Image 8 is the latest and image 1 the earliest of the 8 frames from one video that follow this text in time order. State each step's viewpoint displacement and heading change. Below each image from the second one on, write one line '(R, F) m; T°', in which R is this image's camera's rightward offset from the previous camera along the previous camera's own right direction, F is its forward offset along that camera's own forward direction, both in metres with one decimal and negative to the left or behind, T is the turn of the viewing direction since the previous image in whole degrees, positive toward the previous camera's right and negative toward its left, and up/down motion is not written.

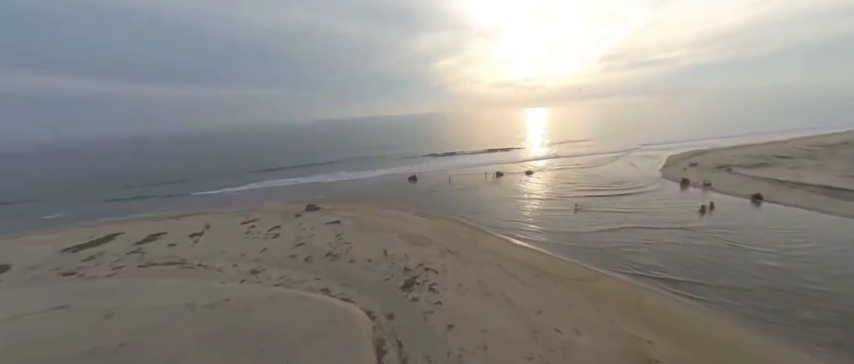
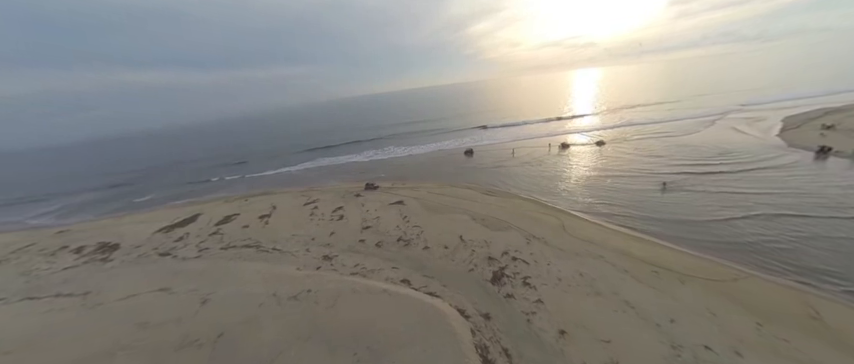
(-2.0, +1.3) m; -7°
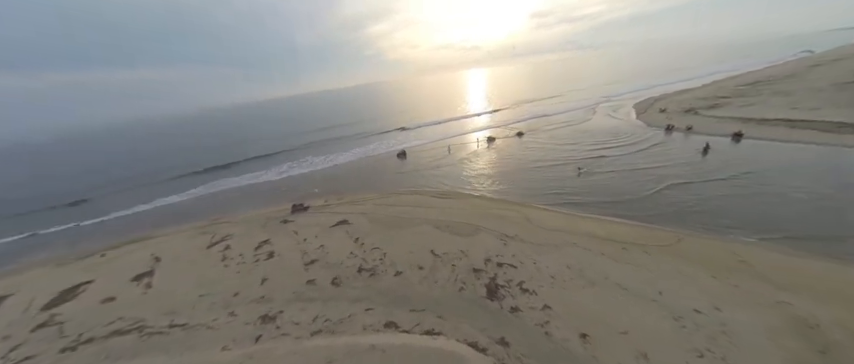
(-1.6, +1.9) m; +18°
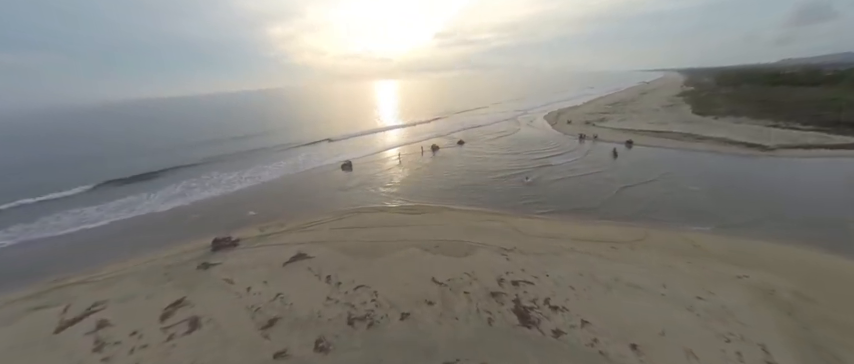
(-2.6, +2.0) m; +18°
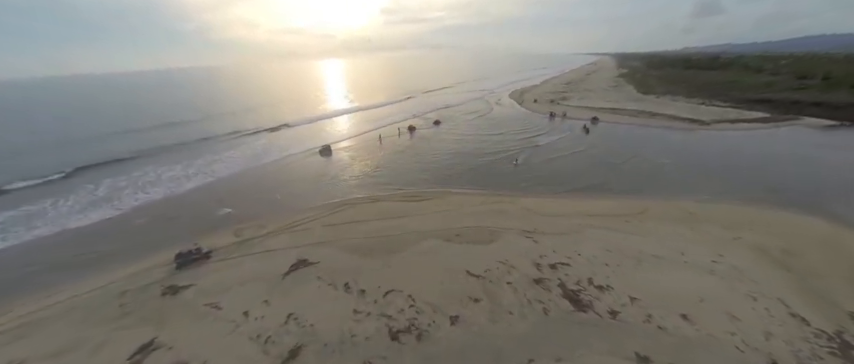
(-2.3, +1.3) m; +10°
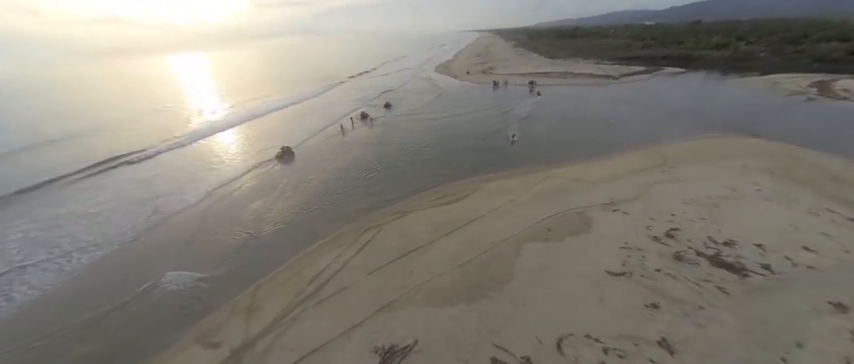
(-4.4, +3.6) m; +19°
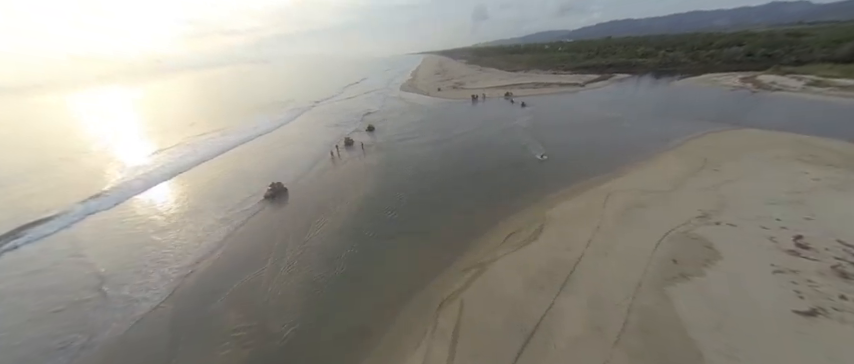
(-2.9, +2.5) m; +9°
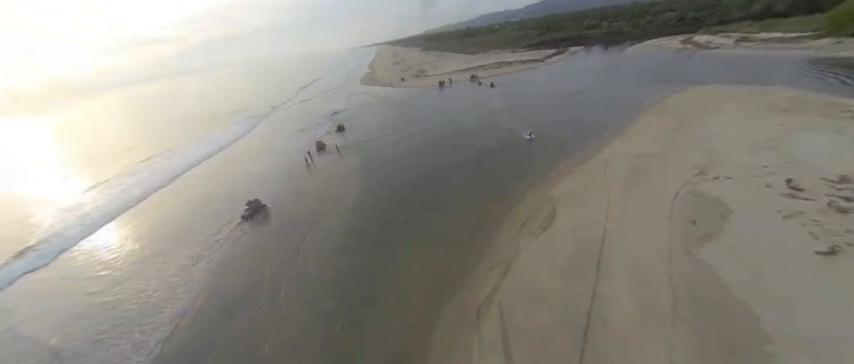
(-0.9, +0.8) m; +6°
